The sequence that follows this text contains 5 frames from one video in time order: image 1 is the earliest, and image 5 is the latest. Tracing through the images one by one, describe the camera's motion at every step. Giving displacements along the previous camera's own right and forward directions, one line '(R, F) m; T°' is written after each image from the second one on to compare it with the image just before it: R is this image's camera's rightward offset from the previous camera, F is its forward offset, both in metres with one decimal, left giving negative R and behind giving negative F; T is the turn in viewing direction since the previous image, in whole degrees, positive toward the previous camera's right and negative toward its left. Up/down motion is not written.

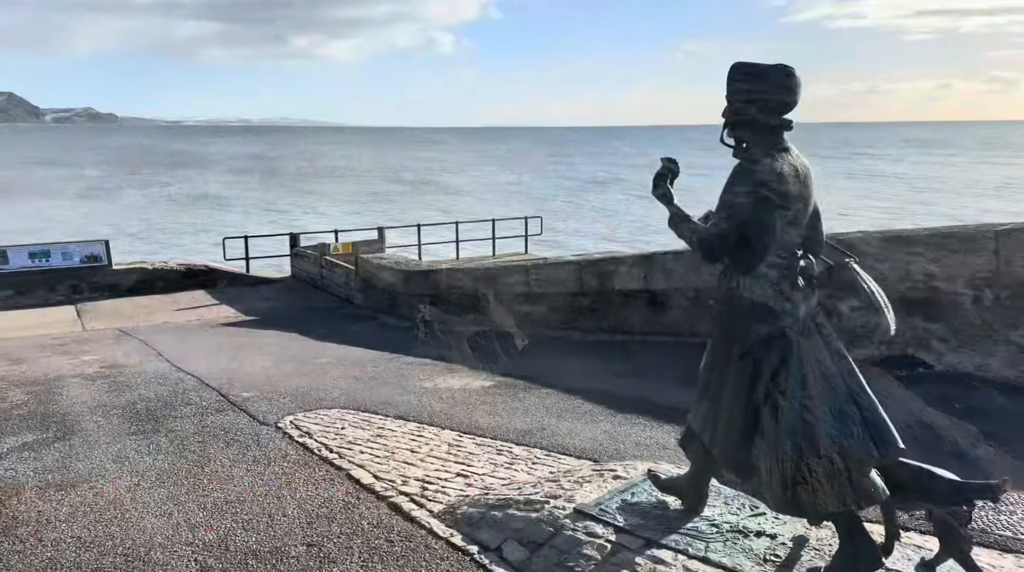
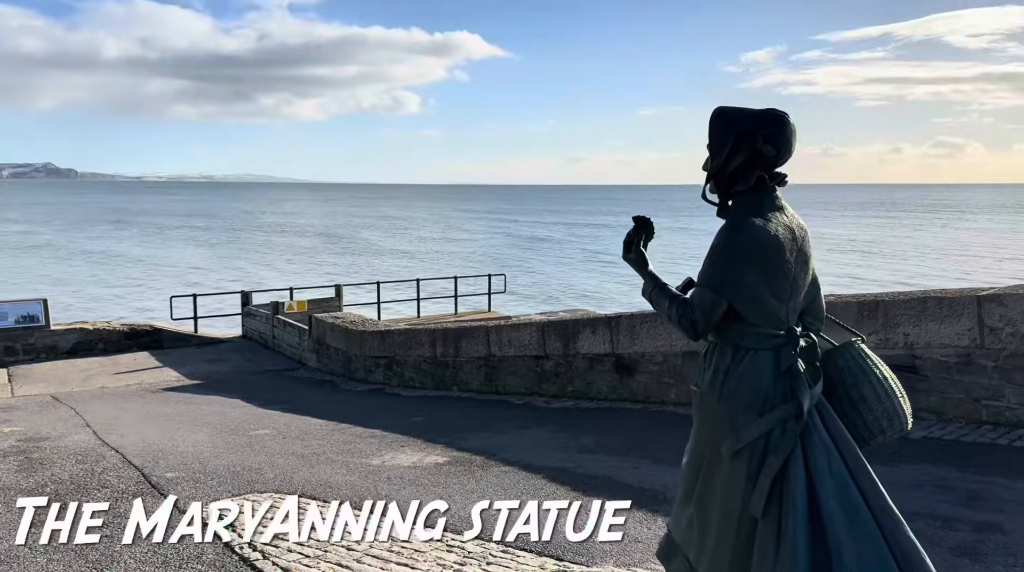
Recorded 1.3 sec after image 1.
(+0.1, +0.5) m; +2°
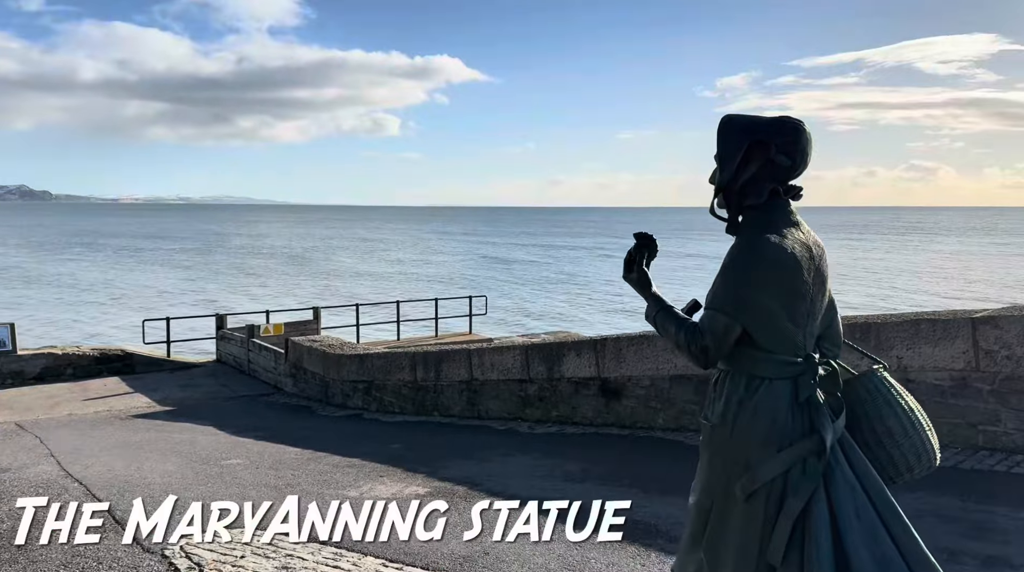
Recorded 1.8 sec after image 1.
(0.0, +0.2) m; +1°
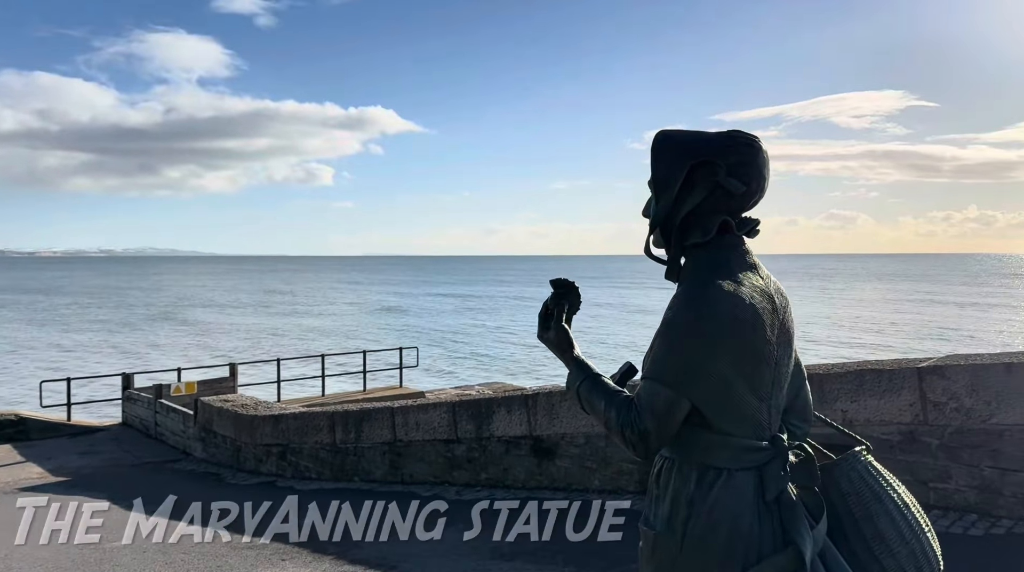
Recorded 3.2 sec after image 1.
(+0.1, +0.5) m; +4°
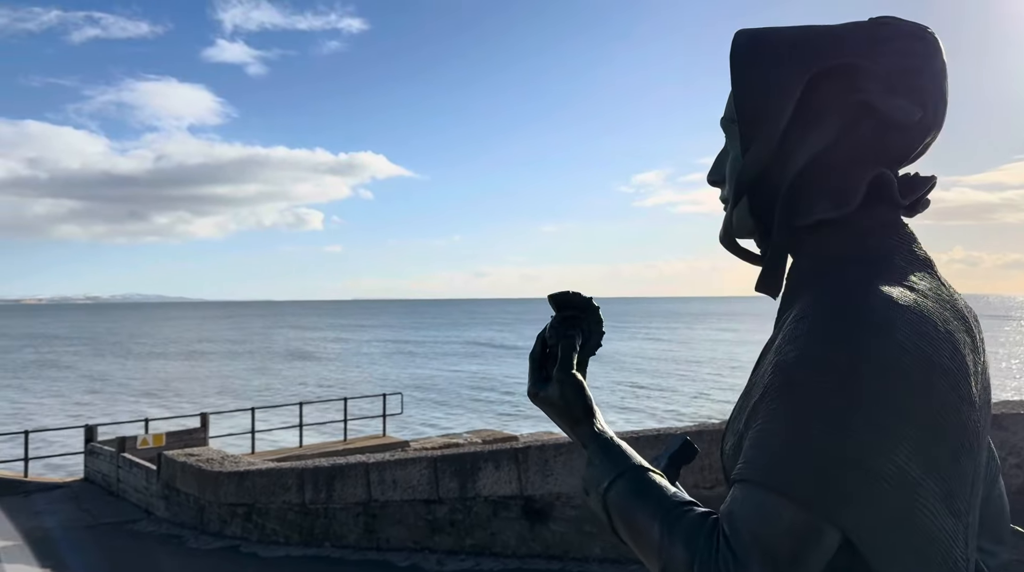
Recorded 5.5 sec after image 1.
(0.0, +0.8) m; +1°
